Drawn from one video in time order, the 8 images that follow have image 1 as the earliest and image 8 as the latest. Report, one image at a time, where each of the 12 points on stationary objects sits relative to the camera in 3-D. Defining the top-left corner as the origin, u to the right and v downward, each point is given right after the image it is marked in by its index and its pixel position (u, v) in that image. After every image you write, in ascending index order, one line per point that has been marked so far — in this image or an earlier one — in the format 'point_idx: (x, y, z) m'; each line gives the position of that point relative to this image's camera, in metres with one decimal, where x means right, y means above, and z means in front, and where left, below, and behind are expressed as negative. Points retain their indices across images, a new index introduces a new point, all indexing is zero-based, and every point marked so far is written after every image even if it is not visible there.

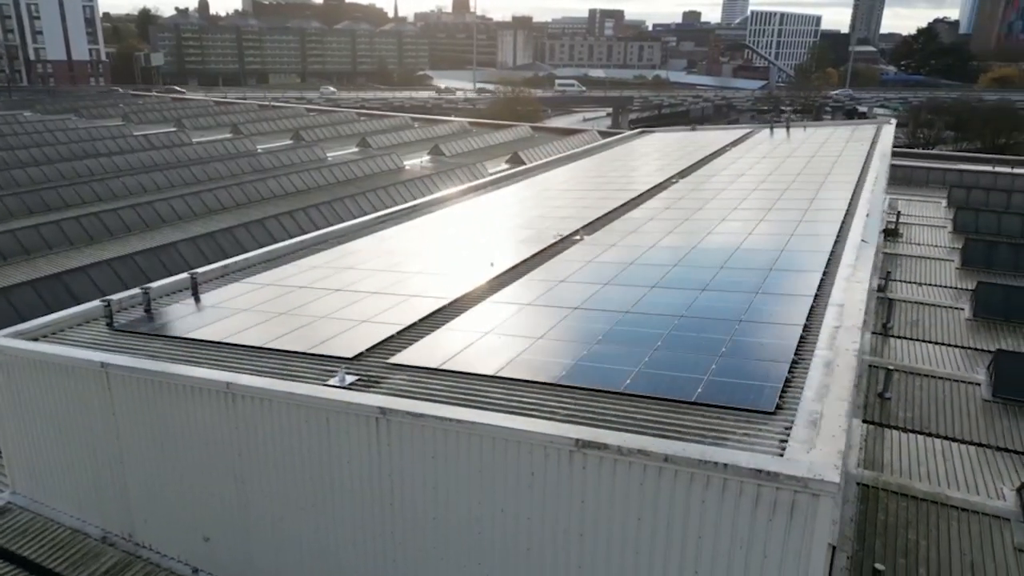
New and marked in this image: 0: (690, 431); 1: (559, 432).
0: (+1.6, -1.3, +6.7) m
1: (+0.4, -1.3, +6.6) m
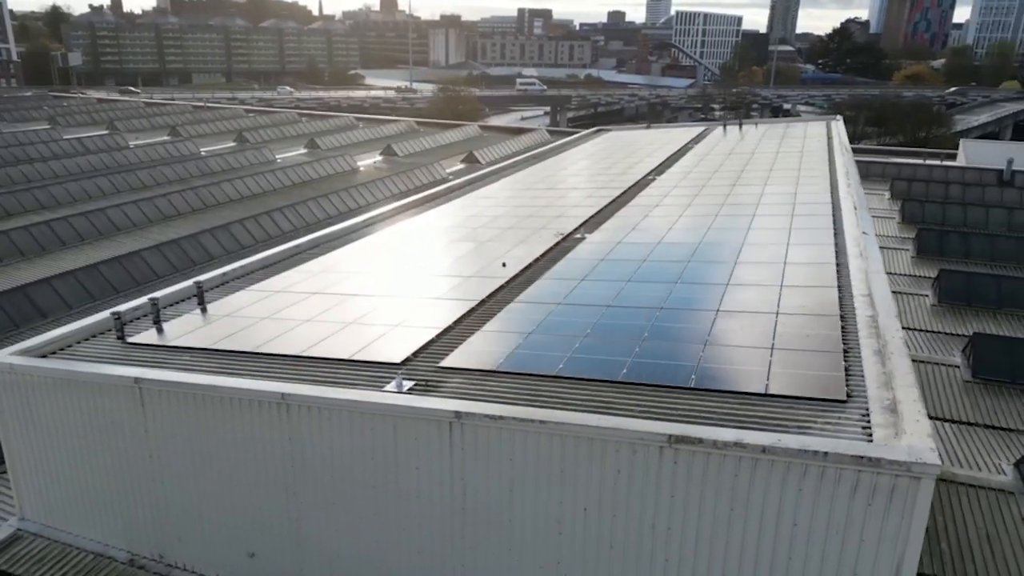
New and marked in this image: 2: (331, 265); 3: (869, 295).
0: (+2.5, -1.3, +6.9) m
1: (+1.3, -1.3, +6.7) m
2: (-3.6, +0.5, +14.6) m
3: (+5.0, -0.1, +10.1) m
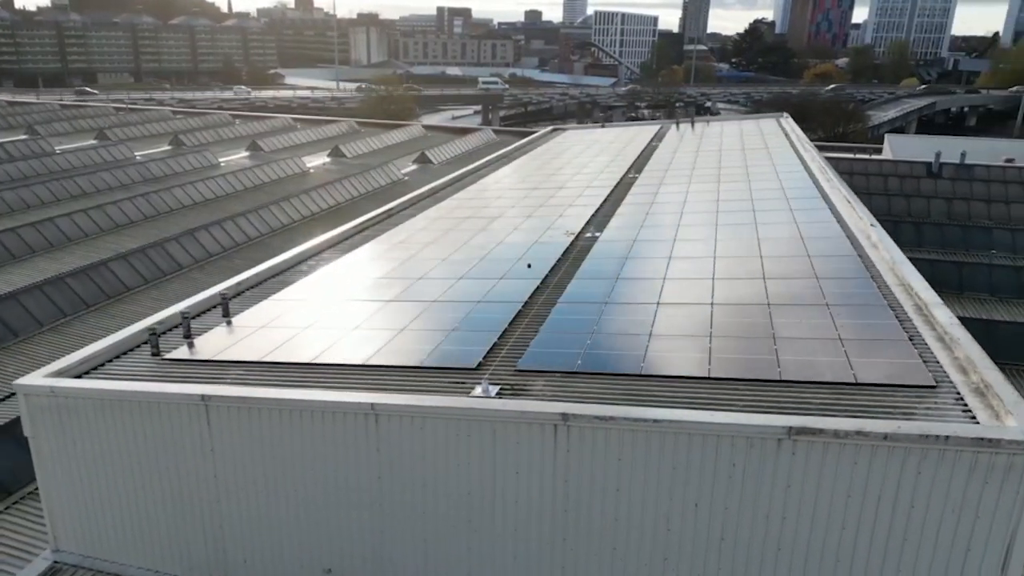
0: (+3.6, -1.2, +7.3) m
1: (+2.4, -1.3, +6.9) m
2: (-3.3, +0.4, +14.3) m
3: (+5.8, 0.0, +10.6) m
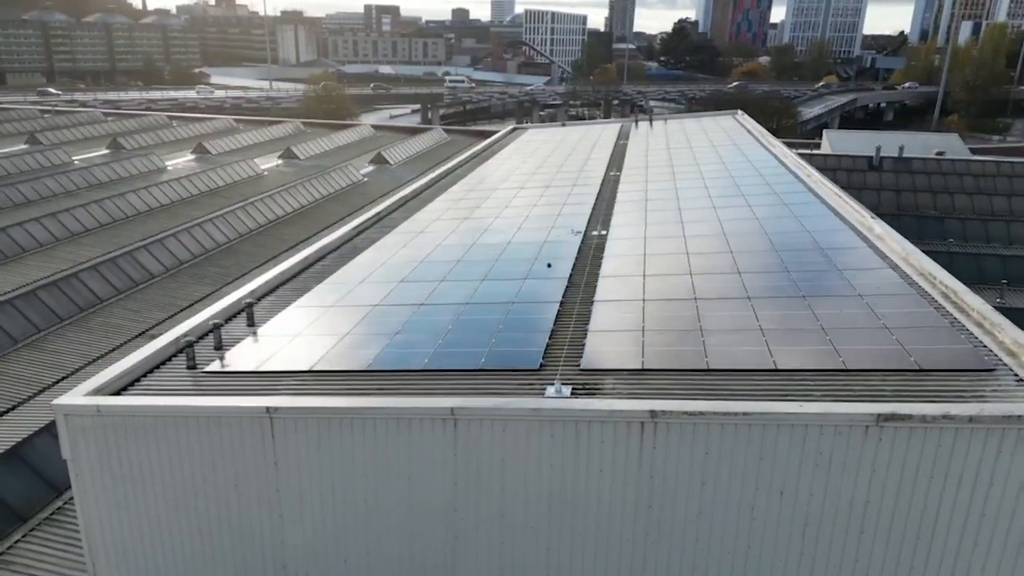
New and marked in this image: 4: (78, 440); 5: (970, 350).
0: (+4.6, -1.1, +7.6) m
1: (+3.4, -1.2, +7.2) m
2: (-2.9, +0.3, +14.0) m
3: (+6.4, +0.2, +11.1) m
4: (-5.3, -1.9, +8.9) m
5: (+5.4, -0.7, +8.6) m
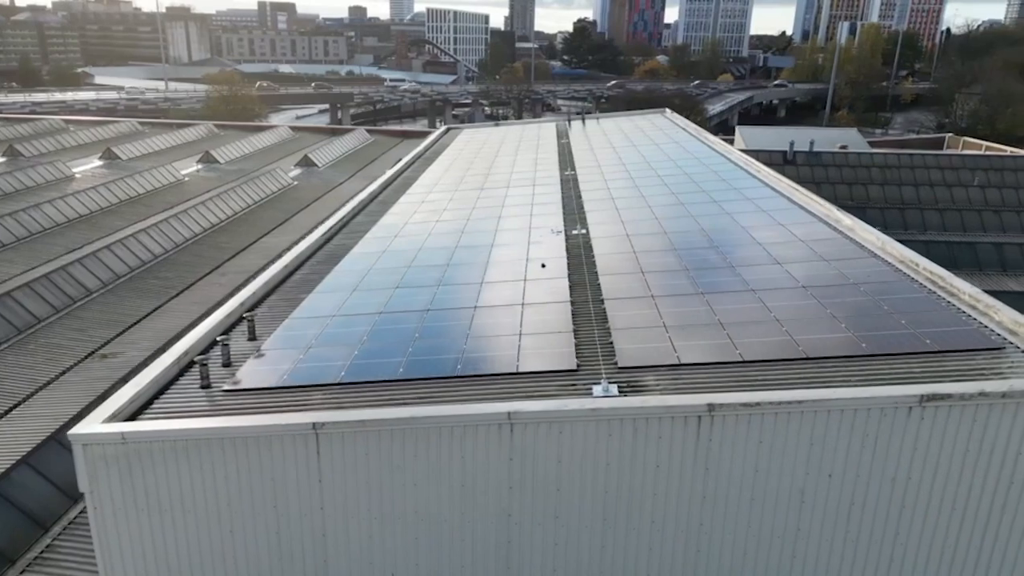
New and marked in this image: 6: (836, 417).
0: (+5.2, -1.0, +8.2) m
1: (+4.1, -1.1, +7.7) m
2: (-3.1, +0.1, +13.7) m
3: (+6.5, +0.4, +11.9) m
4: (-4.7, -2.1, +8.3) m
5: (+5.9, -0.5, +9.3) m
6: (+3.5, -1.4, +7.8) m
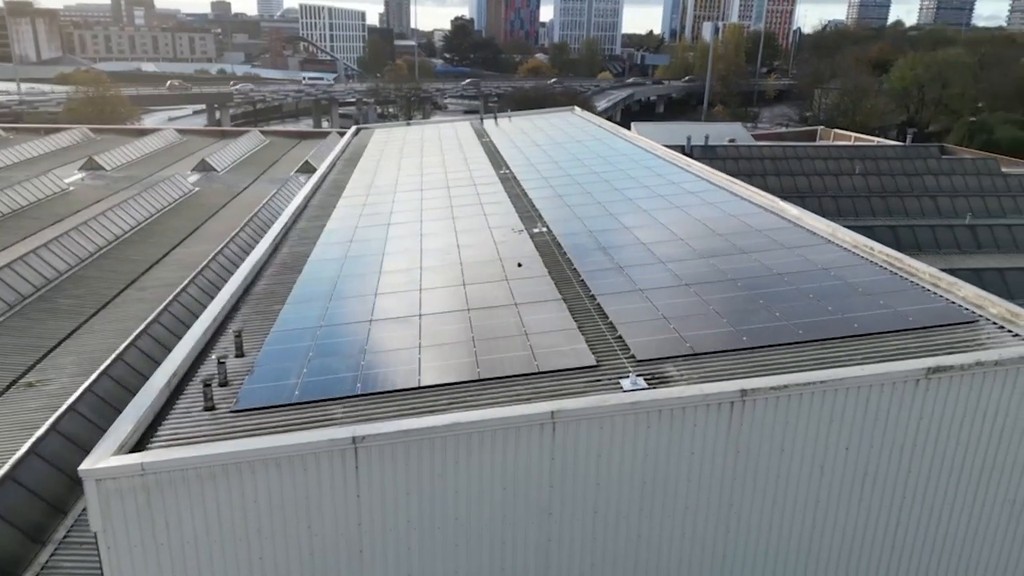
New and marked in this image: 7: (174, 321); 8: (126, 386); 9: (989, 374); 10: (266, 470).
0: (+5.5, -0.7, +9.1) m
1: (+4.6, -0.9, +8.4) m
2: (-3.5, 0.0, +13.2) m
3: (+6.3, +0.7, +12.9) m
4: (-4.2, -2.3, +7.7) m
5: (+6.1, -0.3, +10.2) m
6: (+3.9, -1.2, +8.4) m
7: (-8.5, -0.7, +17.9) m
8: (-7.8, -2.0, +14.7) m
9: (+5.5, -1.0, +8.4) m
10: (-2.7, -2.0, +7.8) m
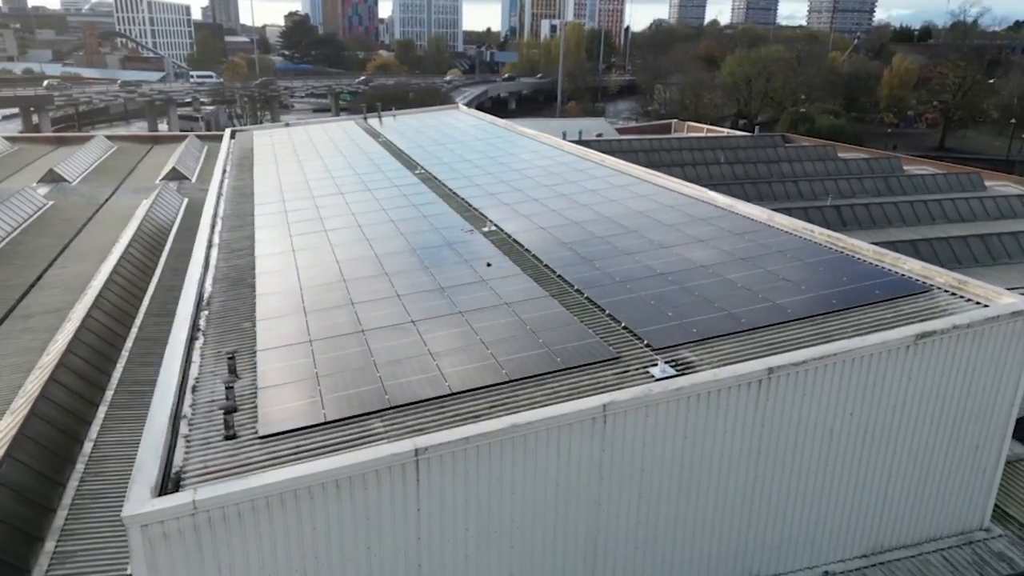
0: (+5.8, -0.3, +10.2) m
1: (+5.0, -0.6, +9.3) m
2: (-3.9, -0.2, +12.6) m
3: (+5.7, +1.1, +14.1) m
4: (-3.4, -2.6, +7.0) m
5: (+6.1, +0.1, +11.4) m
6: (+4.4, -1.0, +9.3) m
7: (-9.6, -1.3, +16.2) m
8: (-8.3, -2.5, +13.2) m
9: (+5.9, -0.6, +9.6) m
10: (-1.9, -2.1, +7.5) m
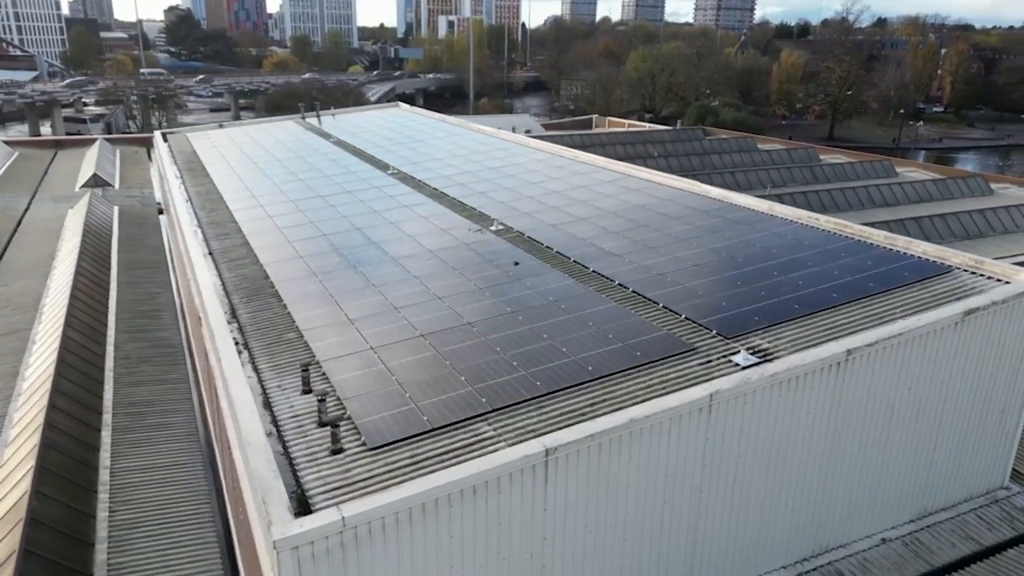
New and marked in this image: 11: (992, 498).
0: (+6.7, -0.1, +11.0) m
1: (+6.1, -0.4, +10.1) m
2: (-3.2, -0.4, +12.2) m
3: (+6.1, +1.4, +14.9) m
4: (-1.9, -2.7, +6.7) m
5: (+6.8, +0.4, +12.2) m
6: (+5.5, -0.7, +9.9) m
7: (-9.2, -1.7, +15.1) m
8: (-7.5, -2.8, +12.3) m
9: (+6.9, -0.3, +10.4) m
10: (-0.5, -2.2, +7.4) m
11: (+7.7, -3.4, +11.7) m
